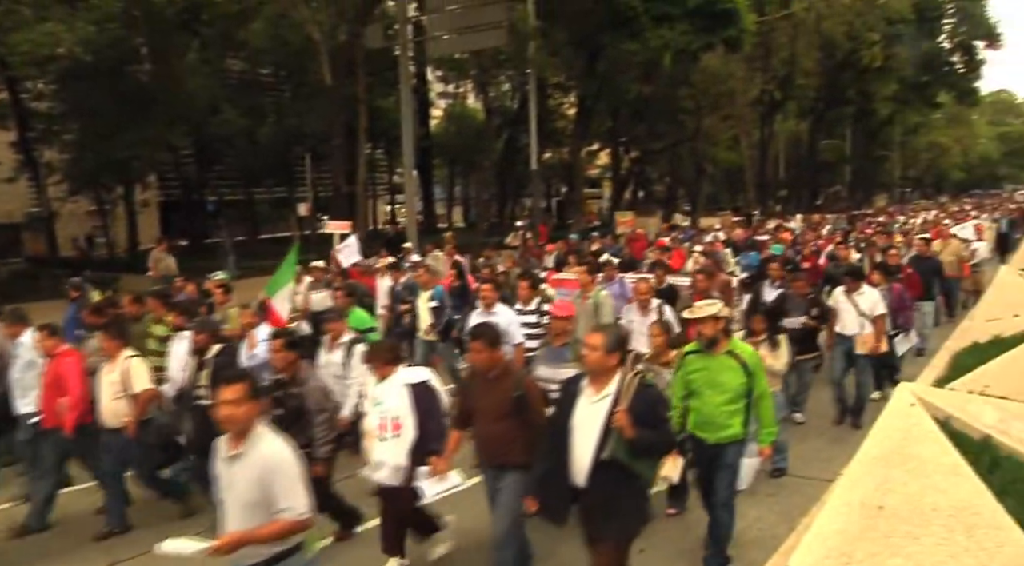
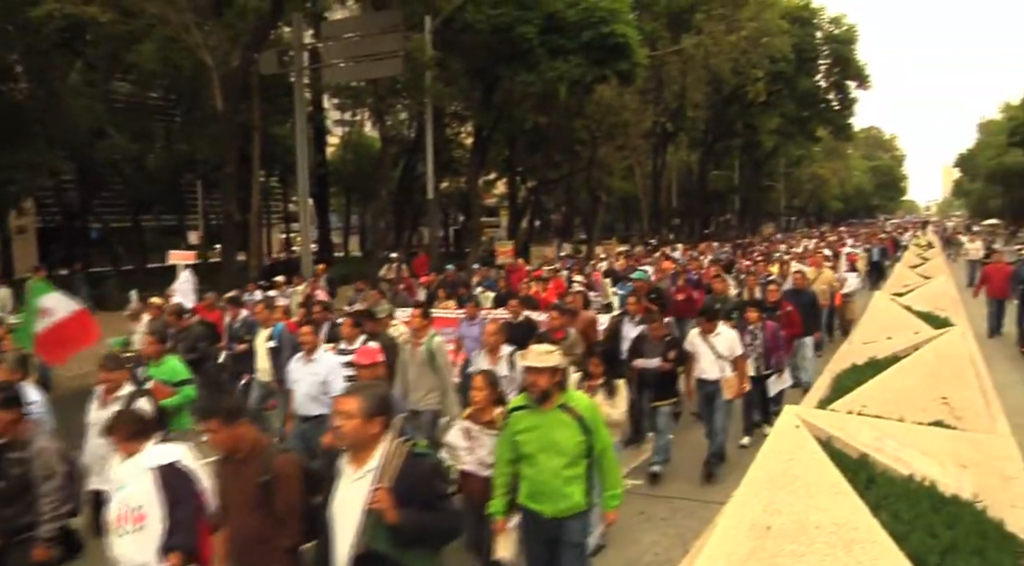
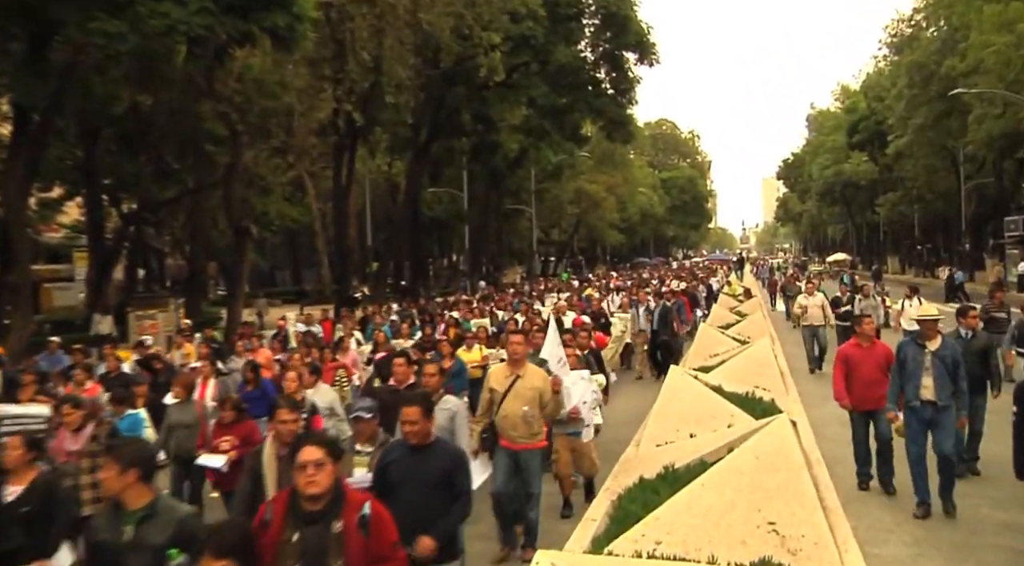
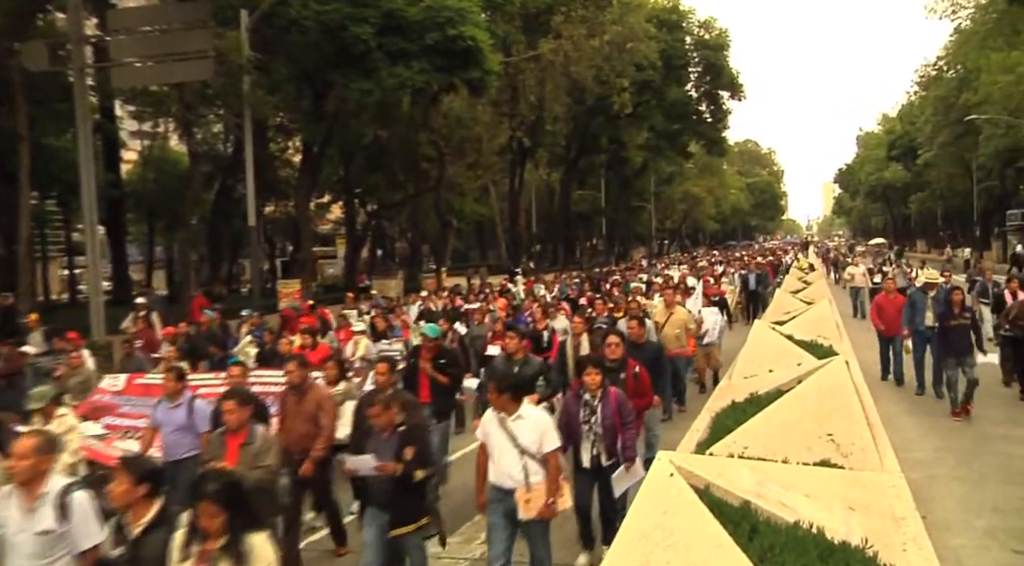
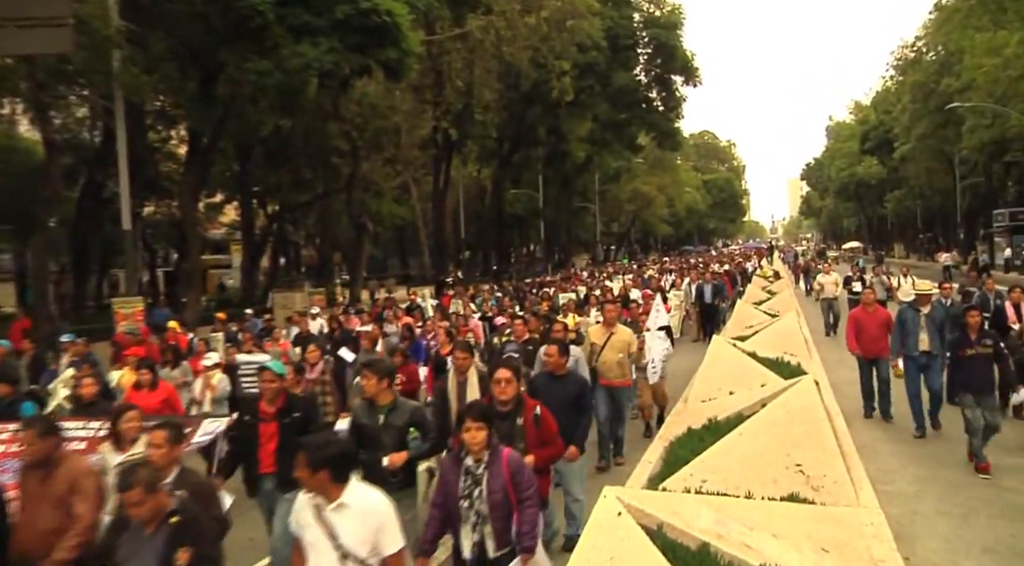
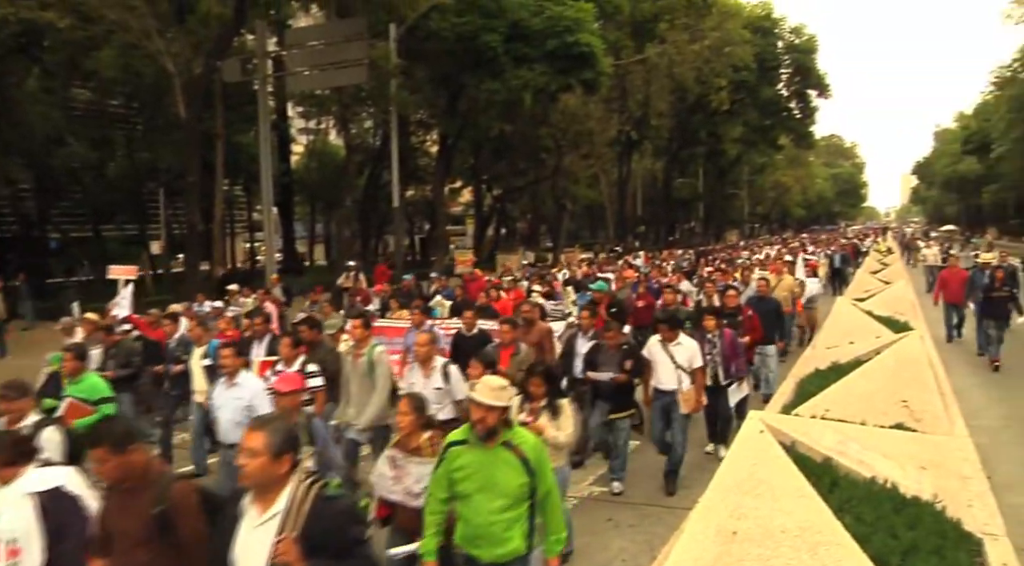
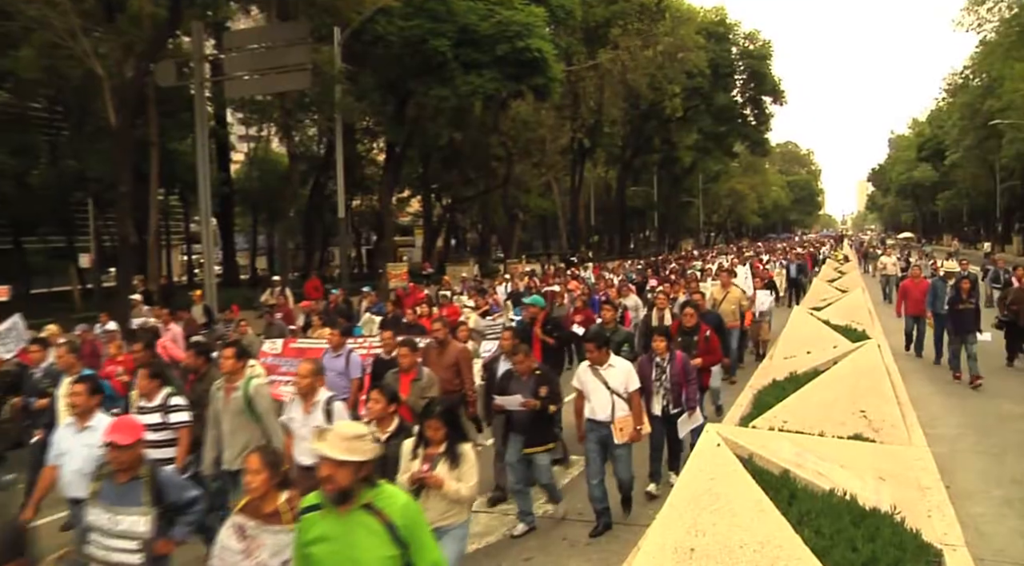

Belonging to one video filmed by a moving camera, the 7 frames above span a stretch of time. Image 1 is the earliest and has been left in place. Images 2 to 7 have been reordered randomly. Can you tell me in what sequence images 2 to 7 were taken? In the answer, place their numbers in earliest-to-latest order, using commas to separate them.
2, 6, 7, 4, 5, 3
